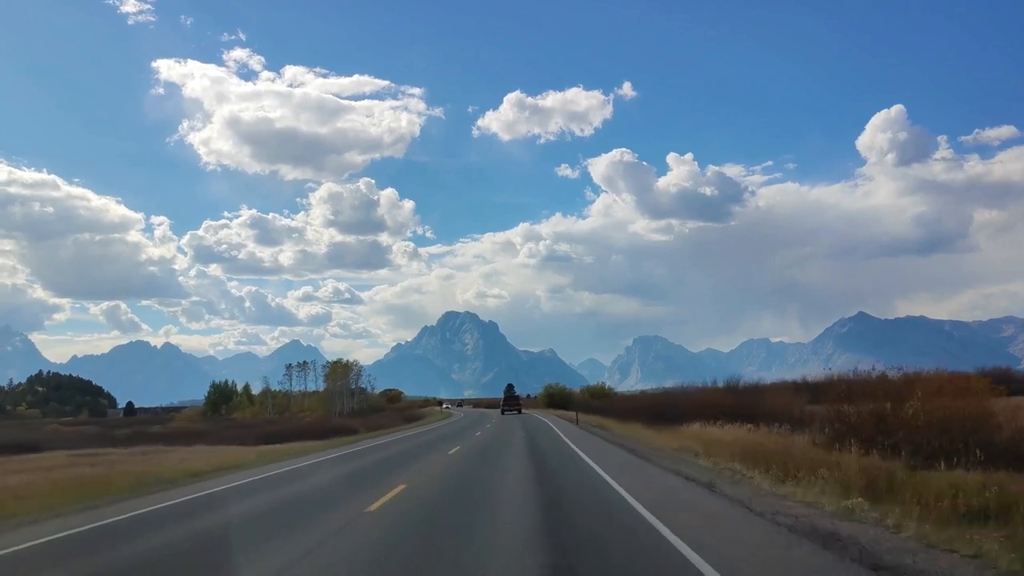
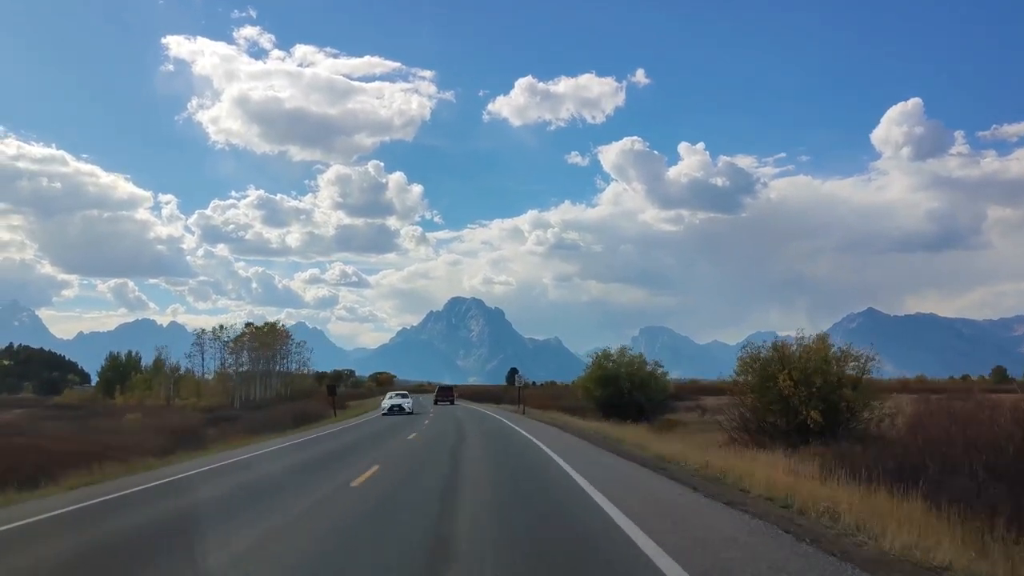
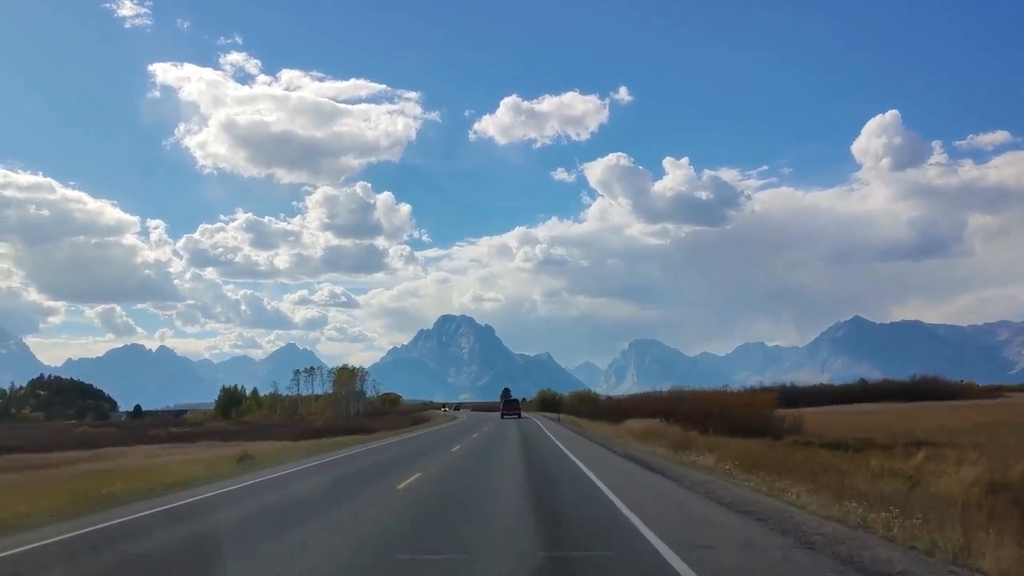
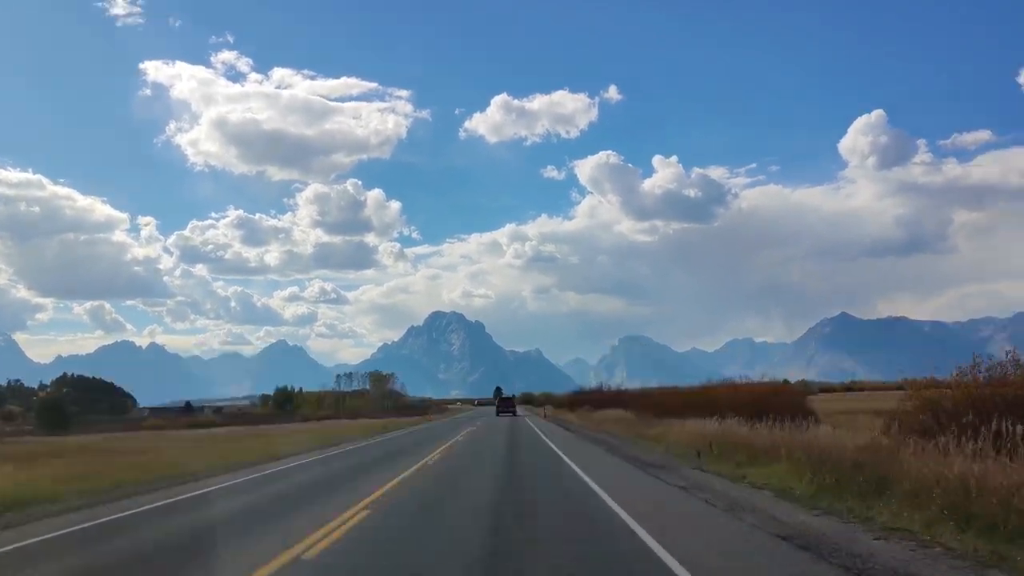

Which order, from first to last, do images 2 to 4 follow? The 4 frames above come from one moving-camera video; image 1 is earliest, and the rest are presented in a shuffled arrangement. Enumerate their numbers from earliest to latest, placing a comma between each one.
2, 4, 3
